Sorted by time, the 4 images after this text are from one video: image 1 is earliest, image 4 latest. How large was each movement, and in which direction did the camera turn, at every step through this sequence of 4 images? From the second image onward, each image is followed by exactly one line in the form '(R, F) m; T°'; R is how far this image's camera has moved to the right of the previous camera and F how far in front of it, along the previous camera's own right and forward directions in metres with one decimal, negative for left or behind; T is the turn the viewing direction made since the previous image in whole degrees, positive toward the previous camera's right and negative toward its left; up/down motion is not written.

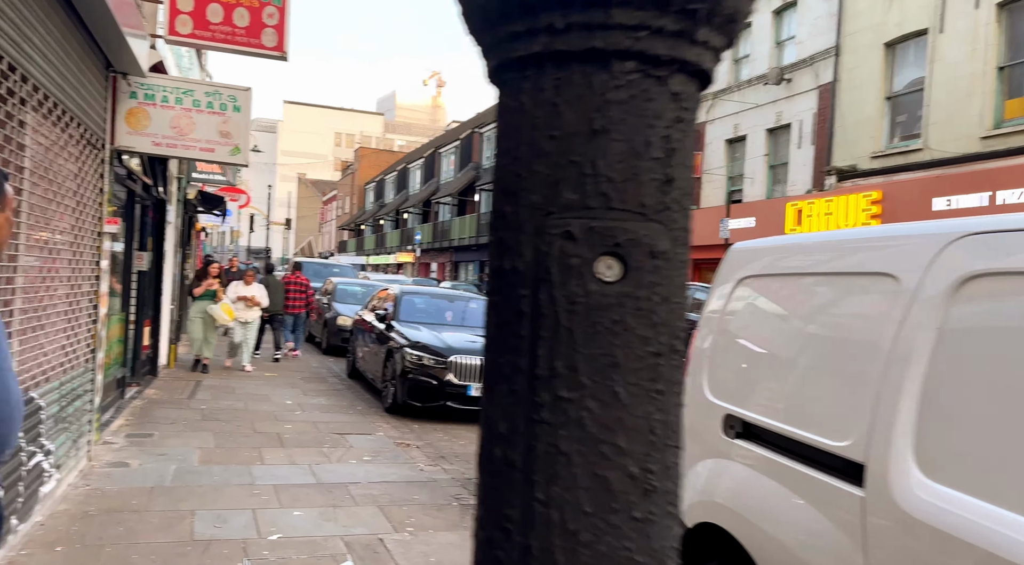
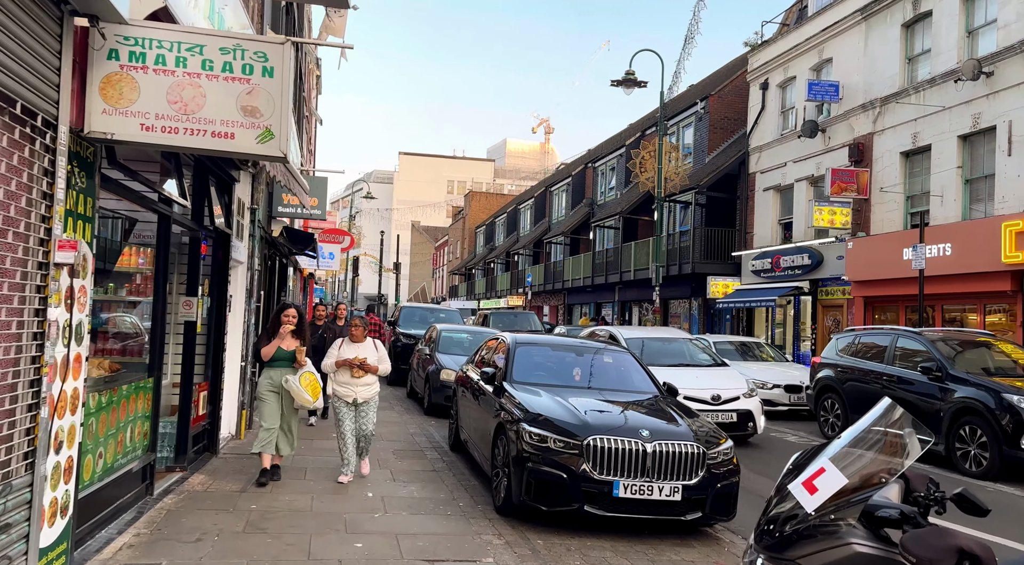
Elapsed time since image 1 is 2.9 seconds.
(-0.4, +2.4) m; -8°
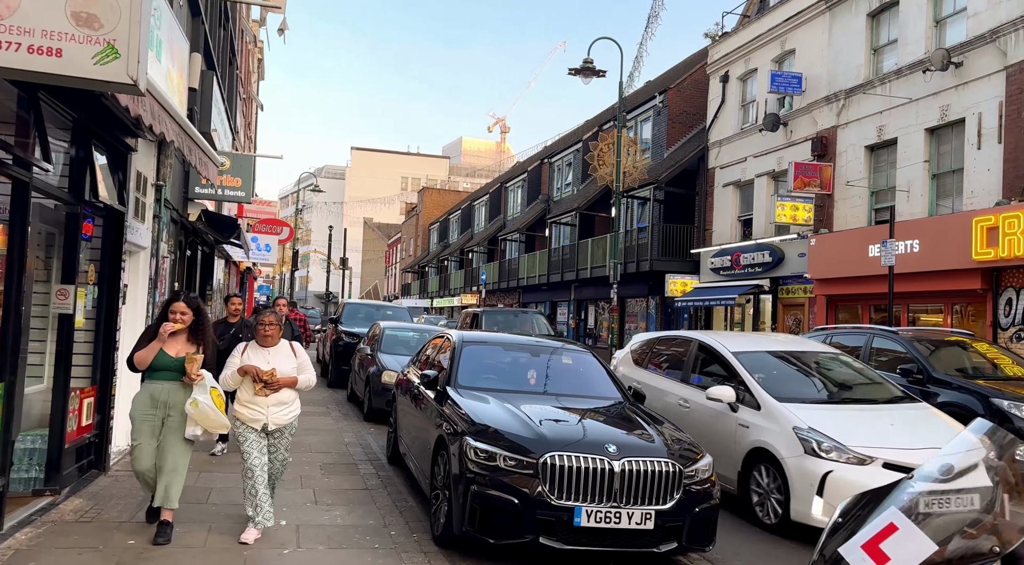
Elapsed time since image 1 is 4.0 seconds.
(+0.1, +1.0) m; +3°
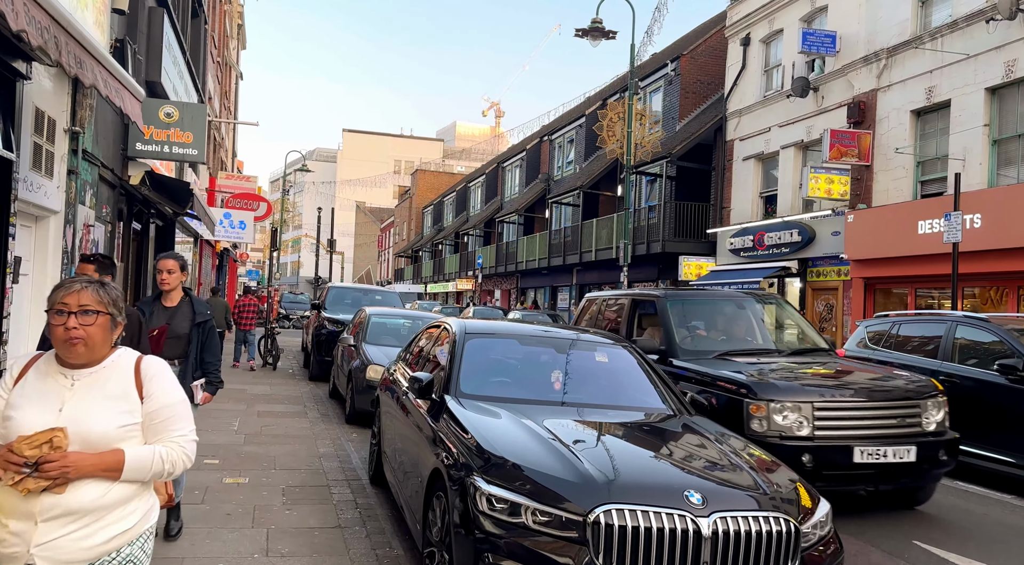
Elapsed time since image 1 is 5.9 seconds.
(-0.2, +1.8) m; 0°
